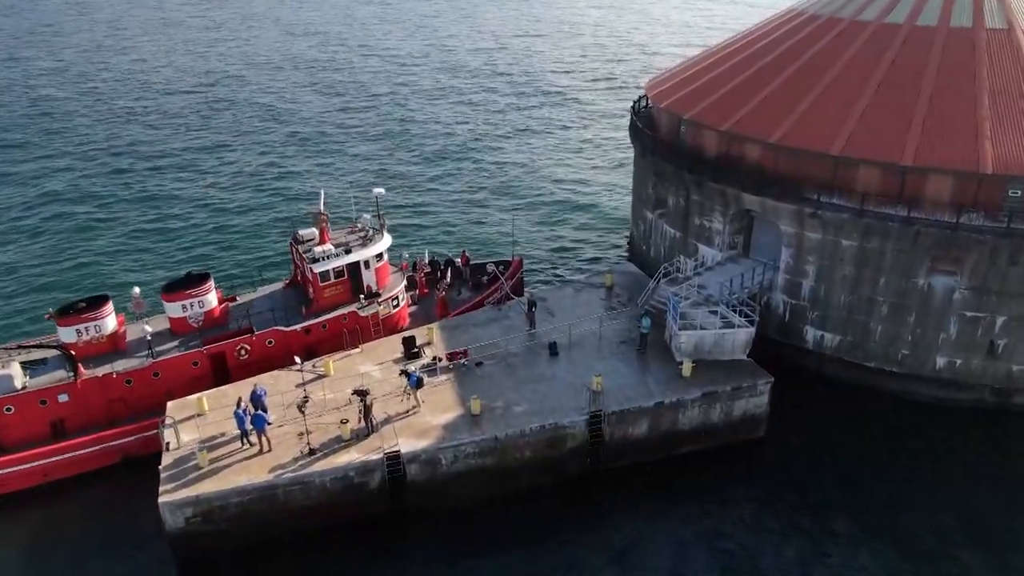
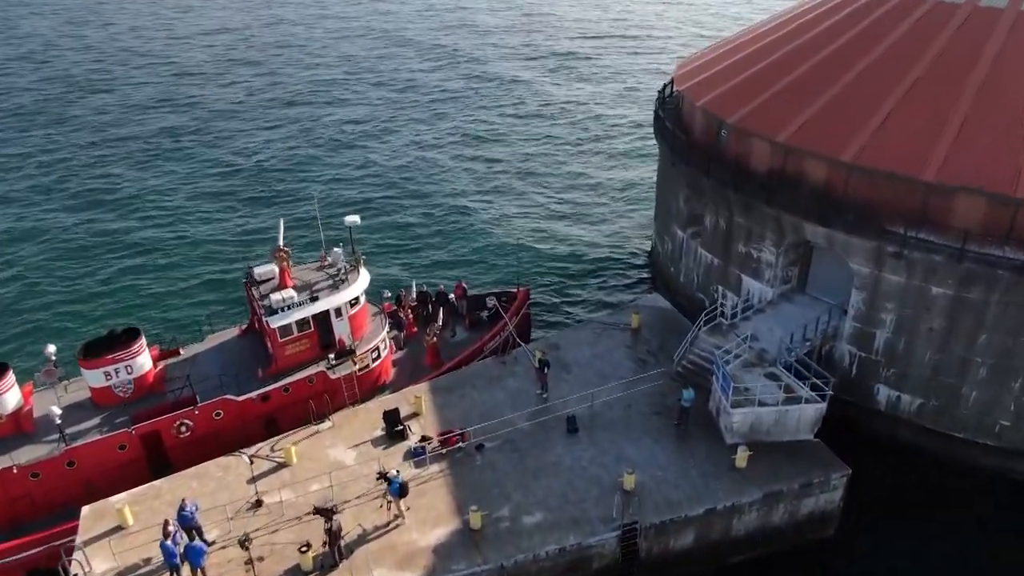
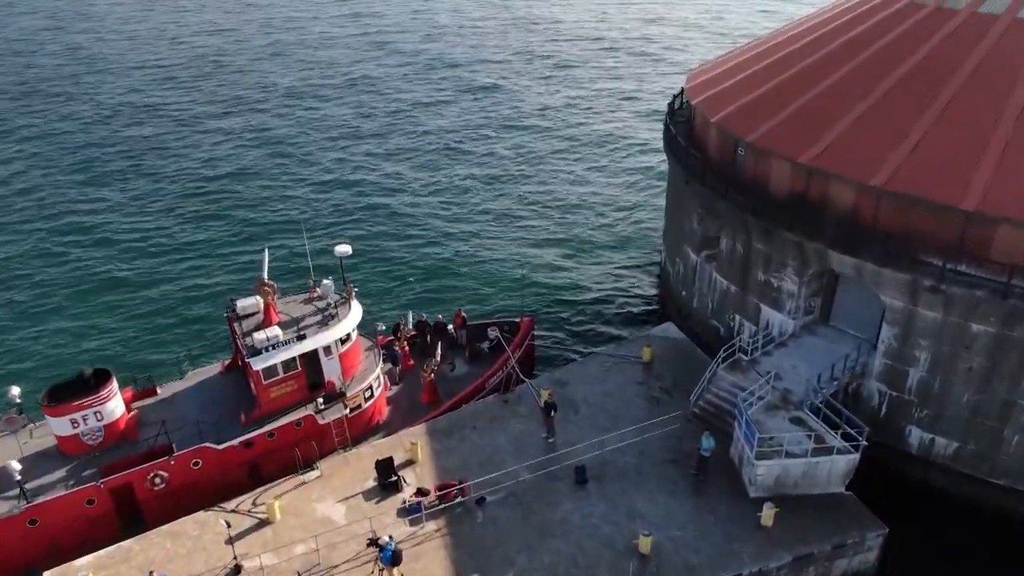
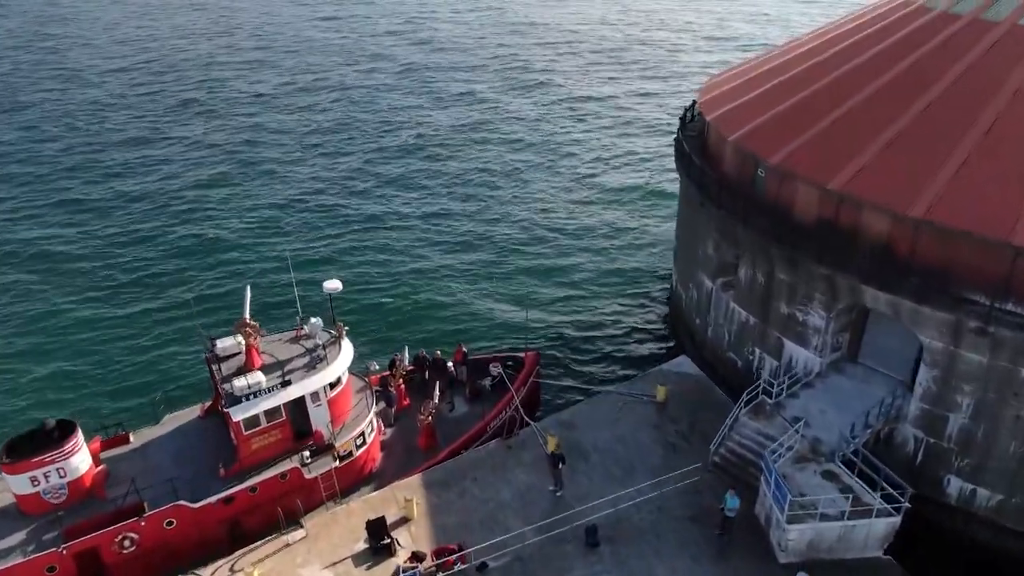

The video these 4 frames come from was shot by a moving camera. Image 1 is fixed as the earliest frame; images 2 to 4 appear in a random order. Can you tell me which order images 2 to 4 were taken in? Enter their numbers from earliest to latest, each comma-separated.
2, 3, 4
